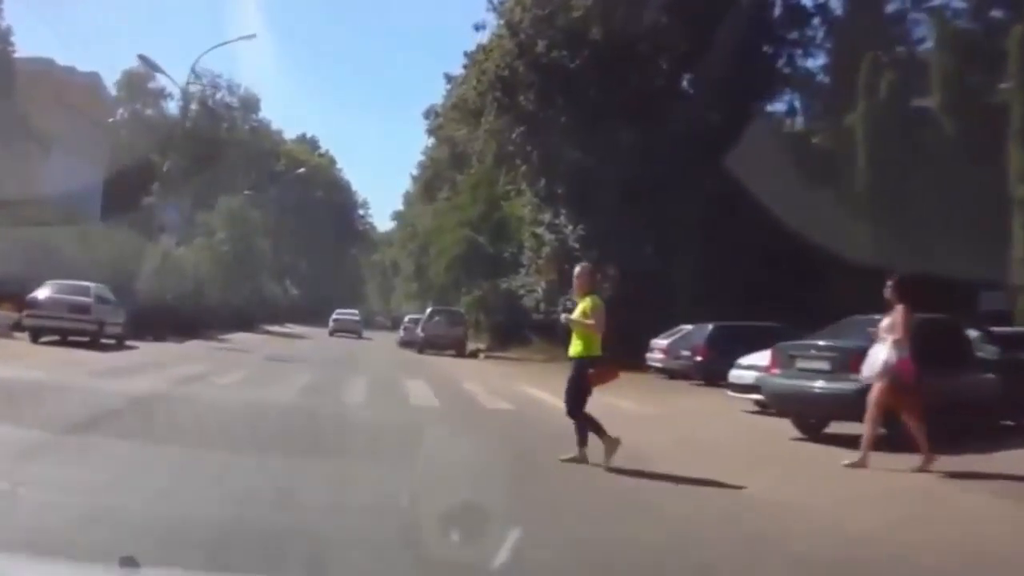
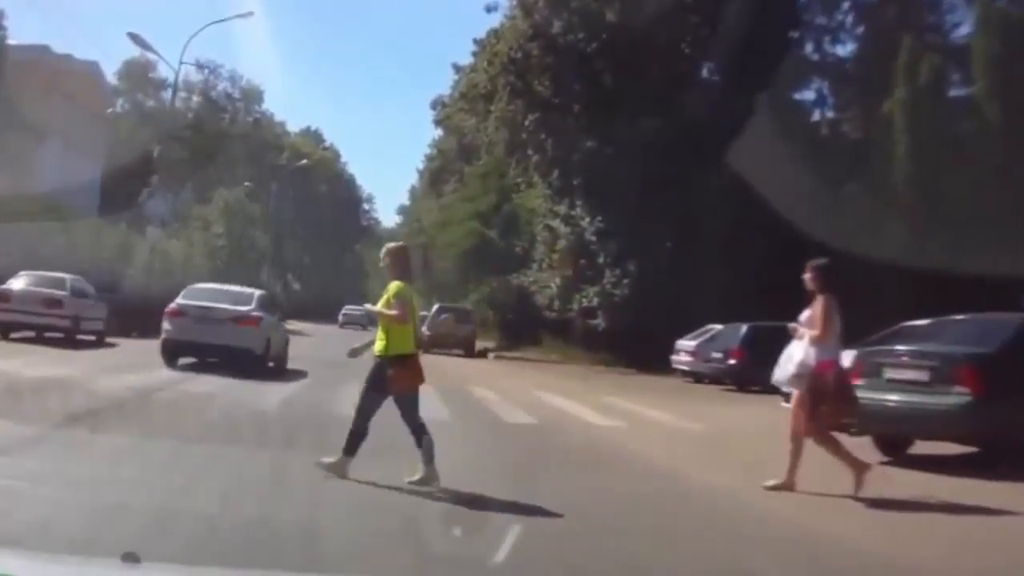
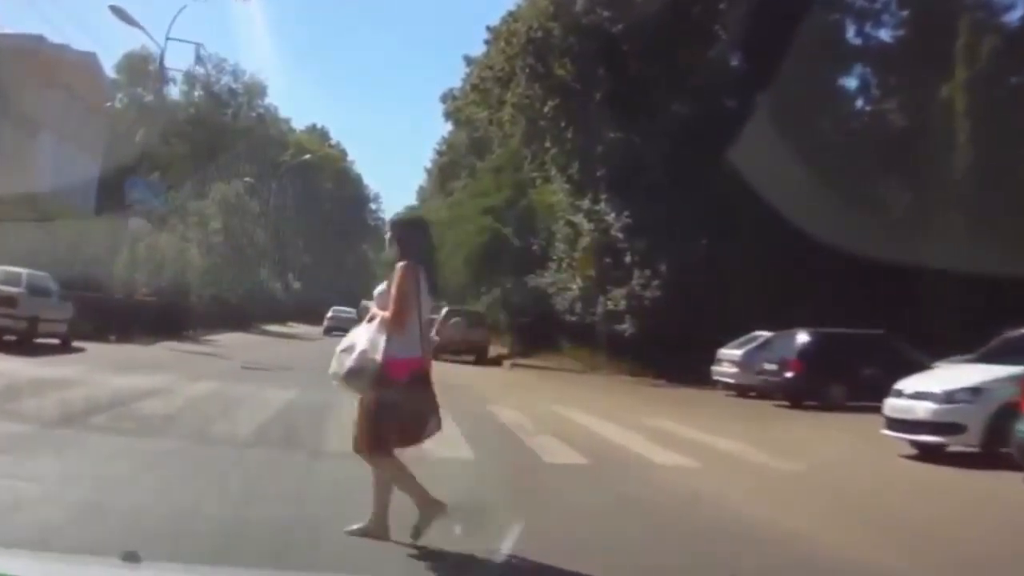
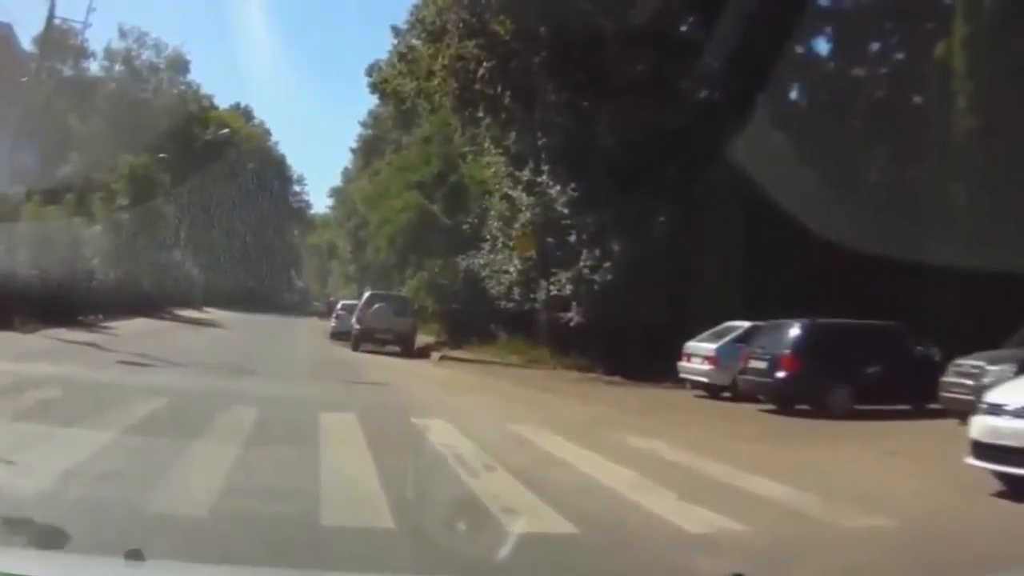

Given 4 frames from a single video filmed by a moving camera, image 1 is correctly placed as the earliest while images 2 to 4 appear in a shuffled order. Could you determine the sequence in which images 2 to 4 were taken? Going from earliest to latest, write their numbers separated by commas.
2, 3, 4
